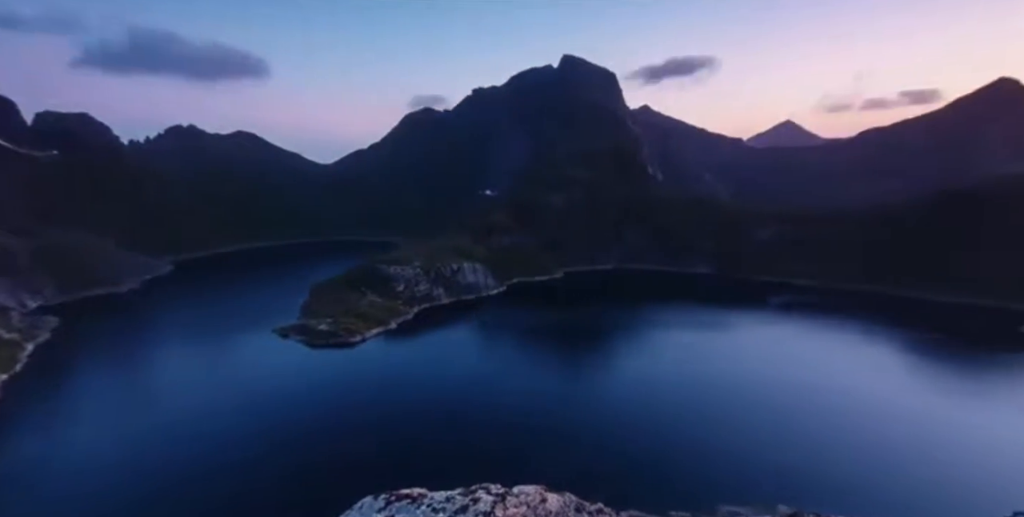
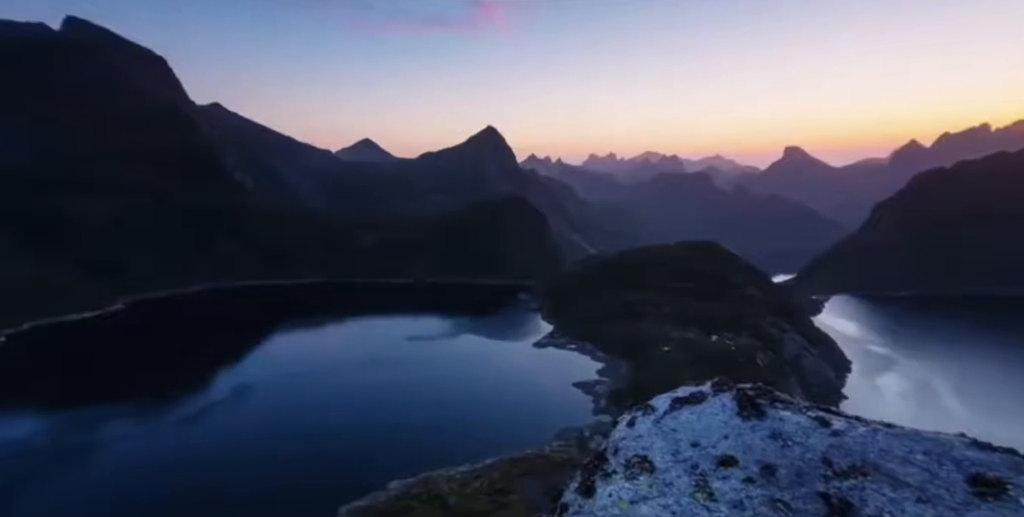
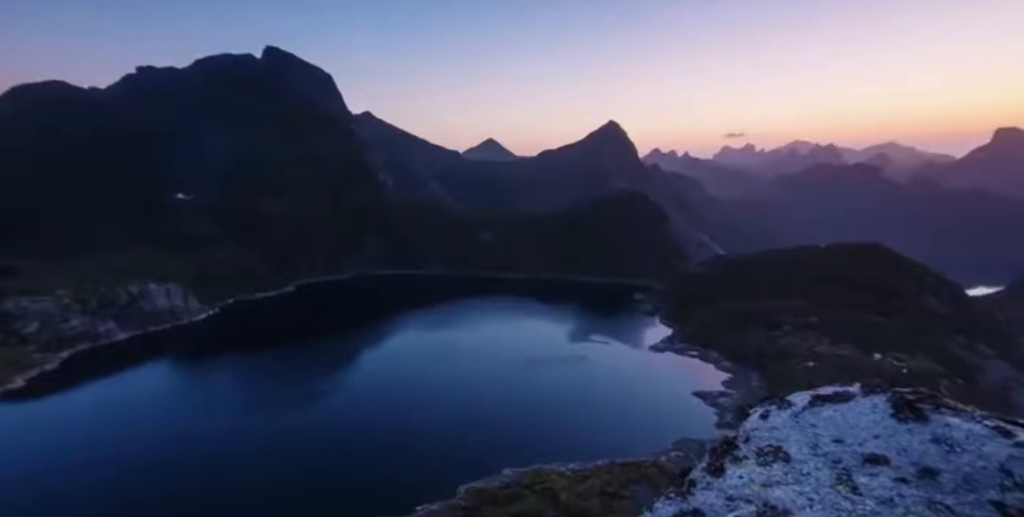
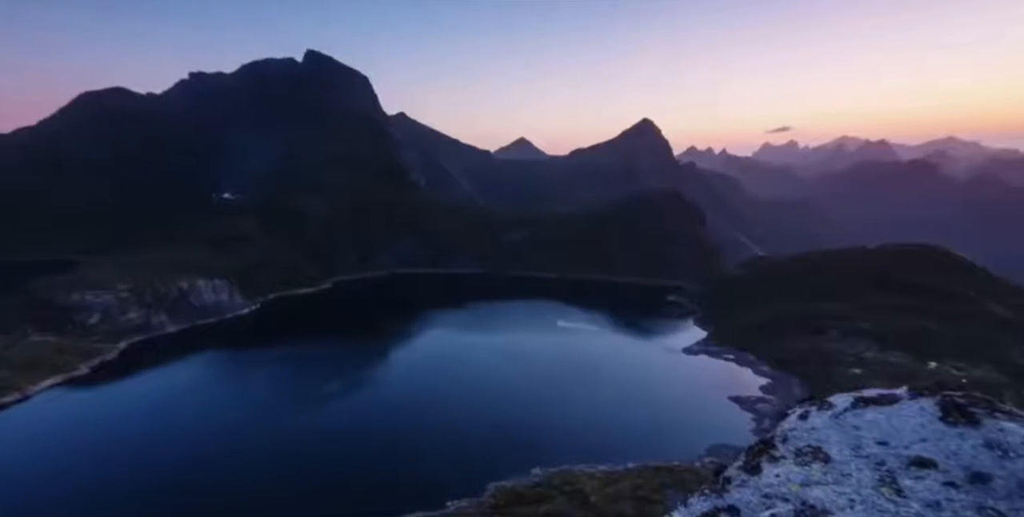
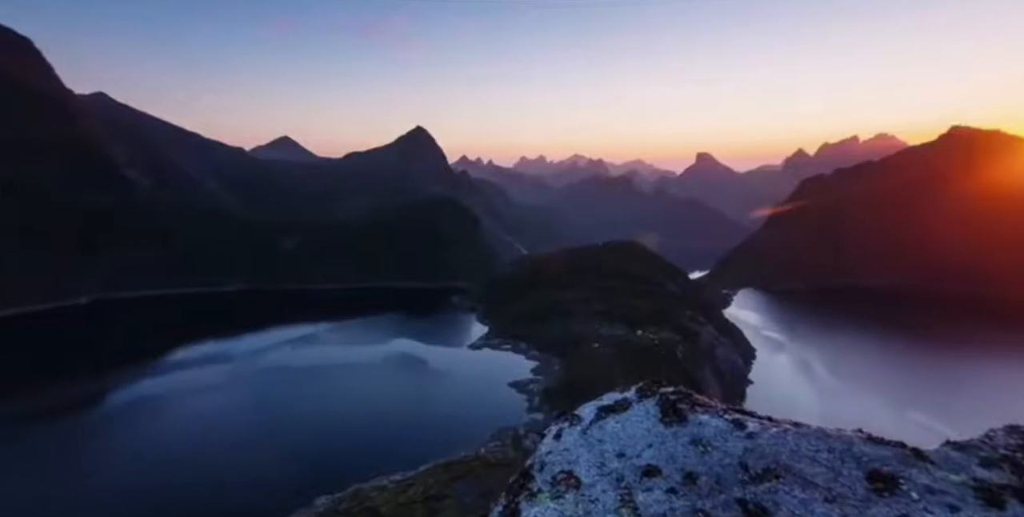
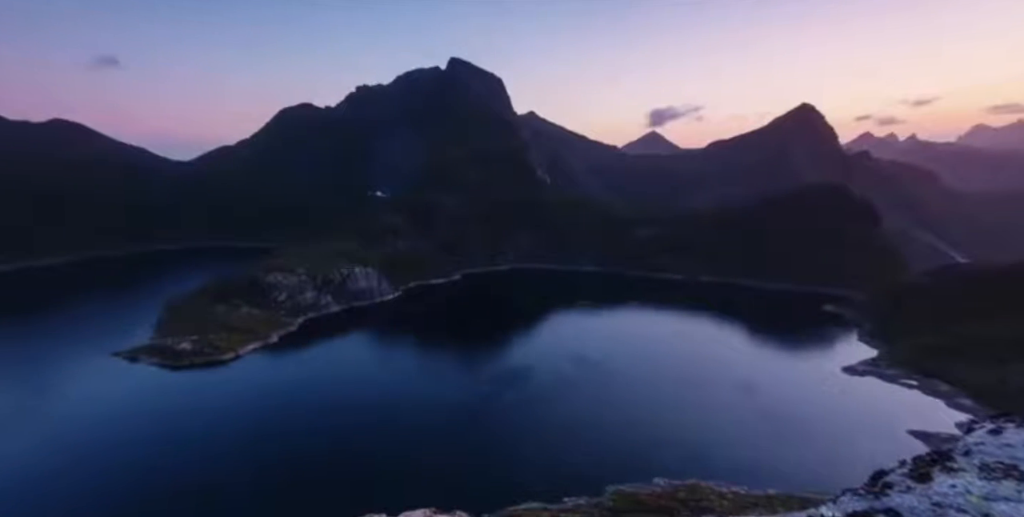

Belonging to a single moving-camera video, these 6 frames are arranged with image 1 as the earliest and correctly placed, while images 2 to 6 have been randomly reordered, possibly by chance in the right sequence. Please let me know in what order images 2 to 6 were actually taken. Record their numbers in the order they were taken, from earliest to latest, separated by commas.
6, 4, 3, 2, 5
